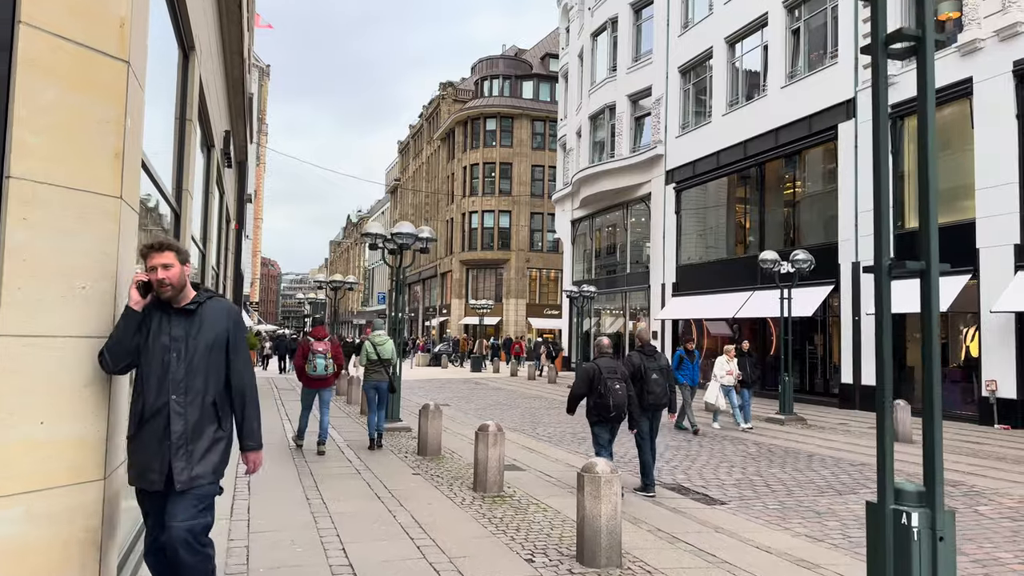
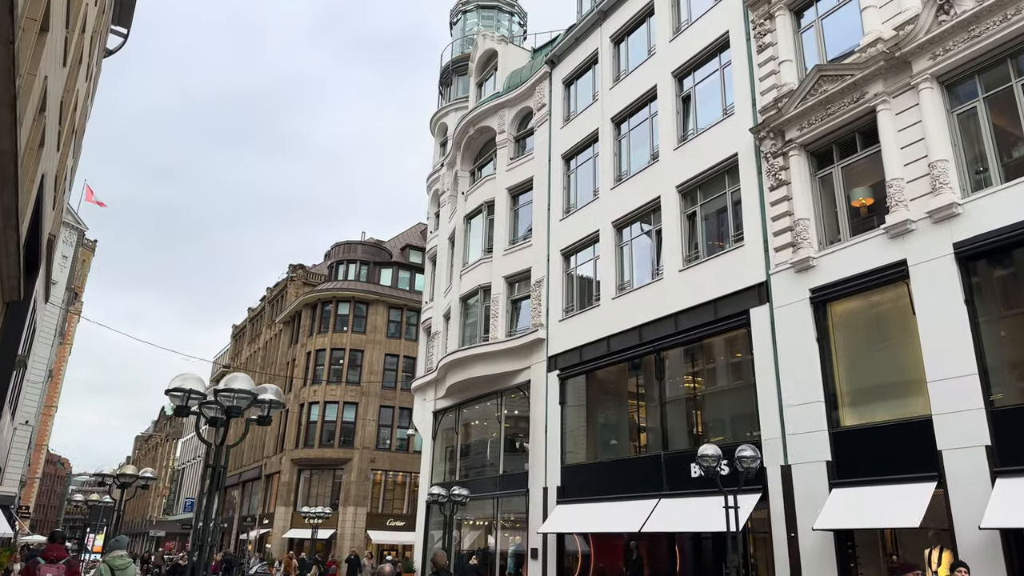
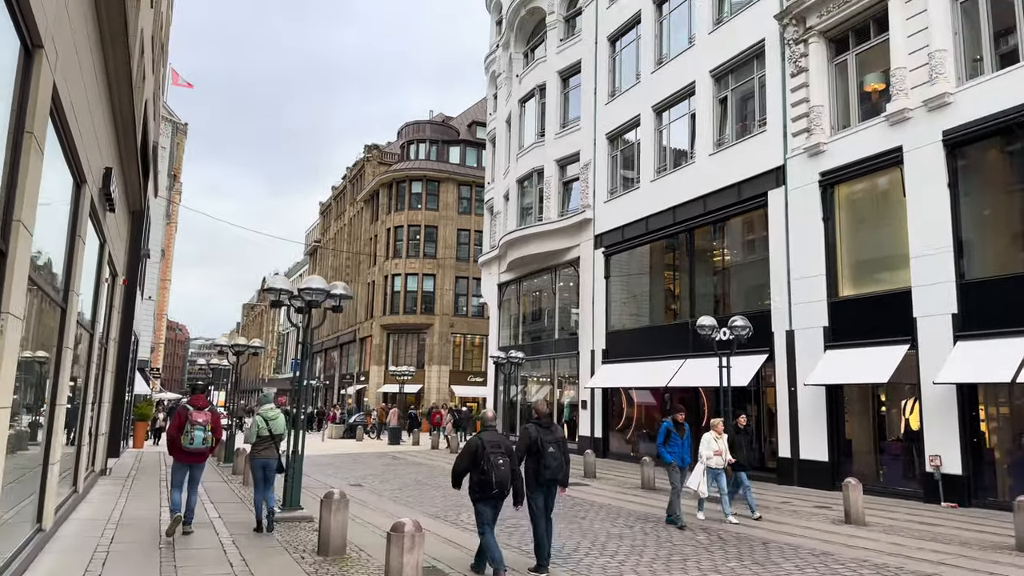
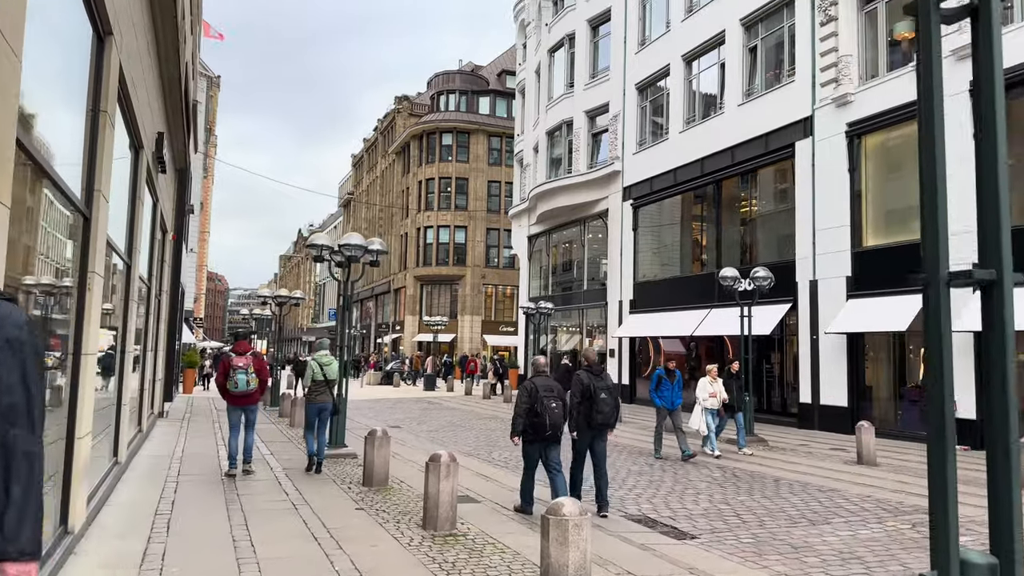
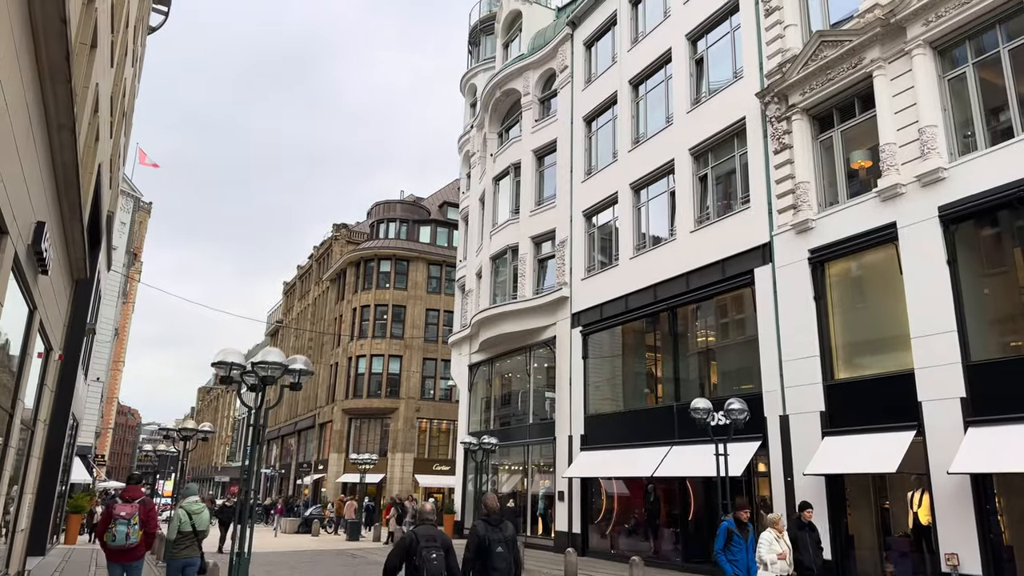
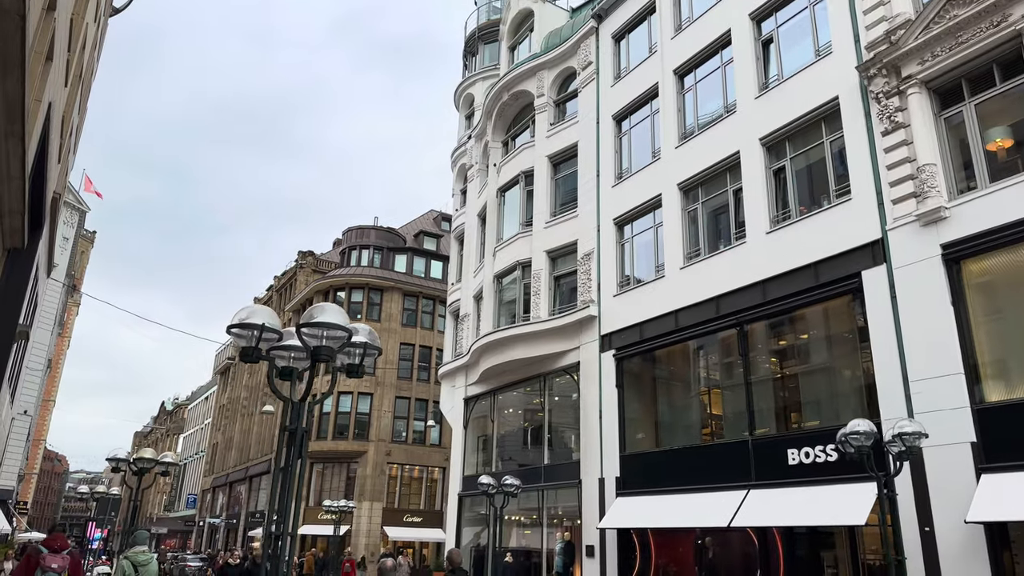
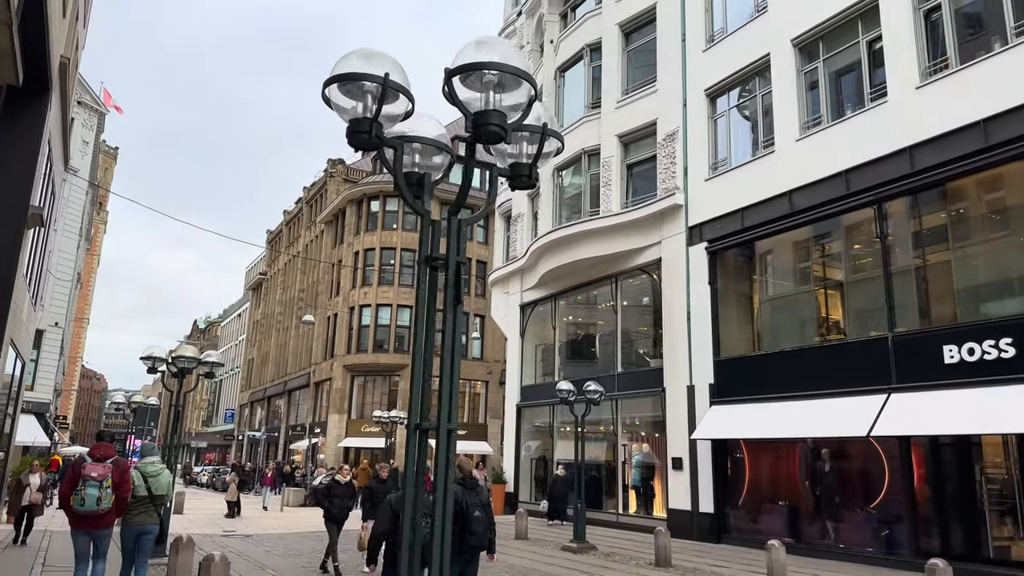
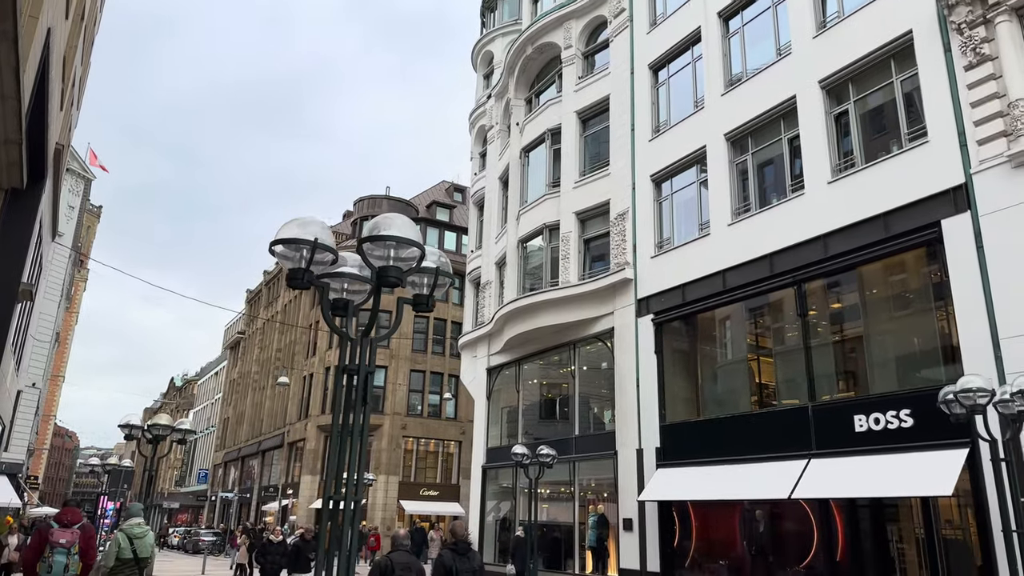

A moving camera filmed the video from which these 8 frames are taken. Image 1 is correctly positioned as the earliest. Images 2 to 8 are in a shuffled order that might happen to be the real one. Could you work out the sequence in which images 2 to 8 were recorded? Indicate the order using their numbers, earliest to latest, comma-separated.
4, 3, 5, 2, 6, 8, 7
